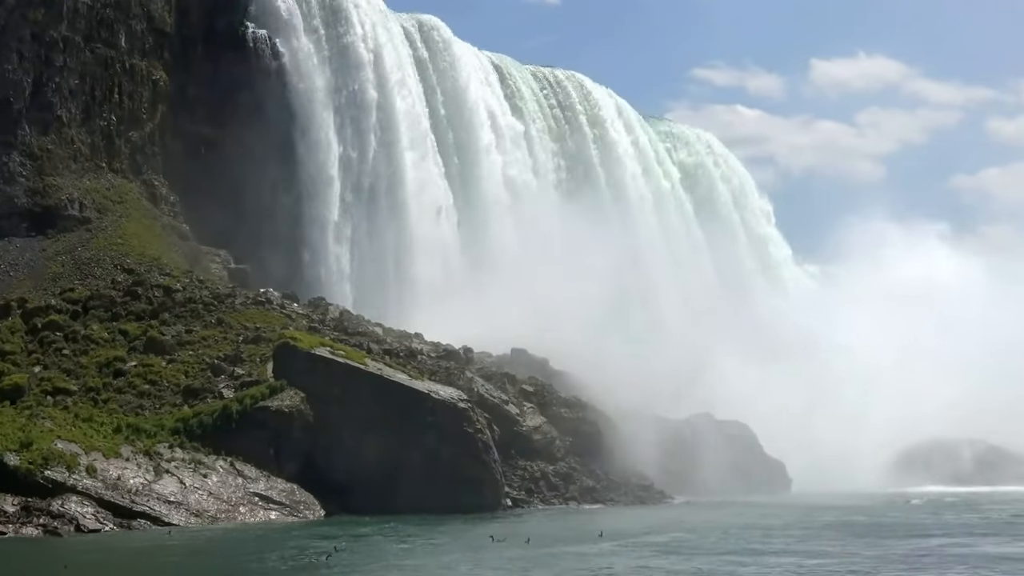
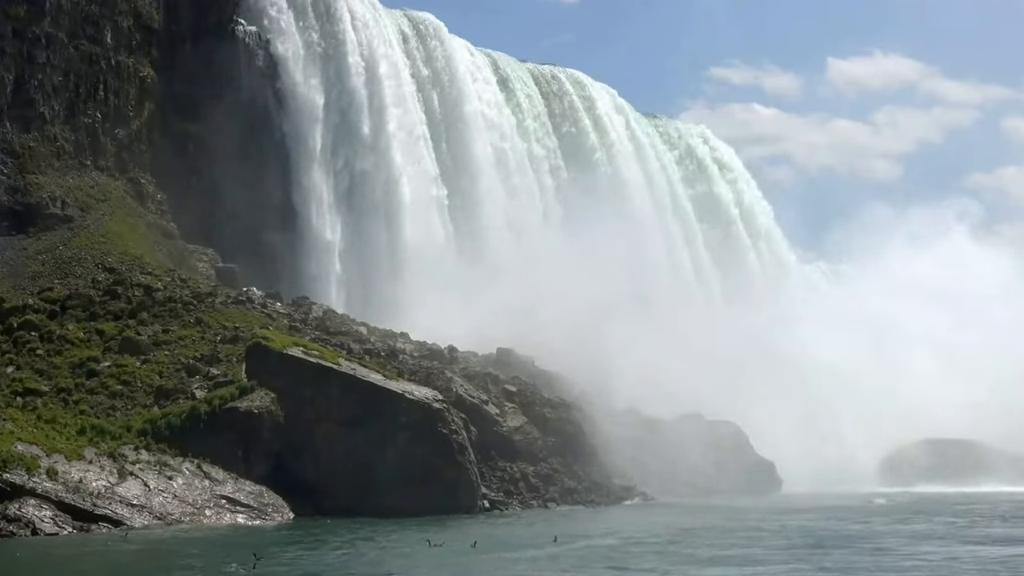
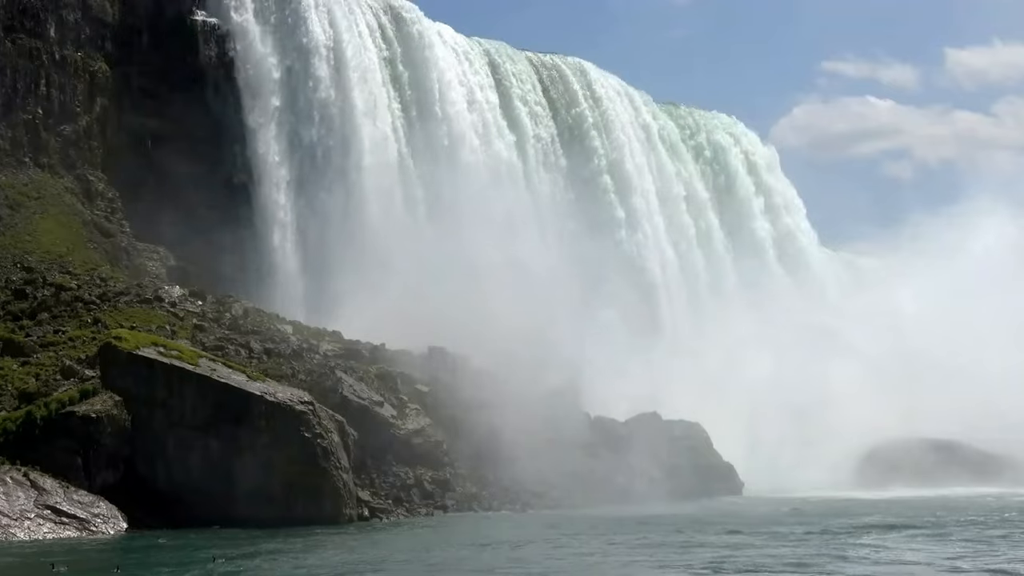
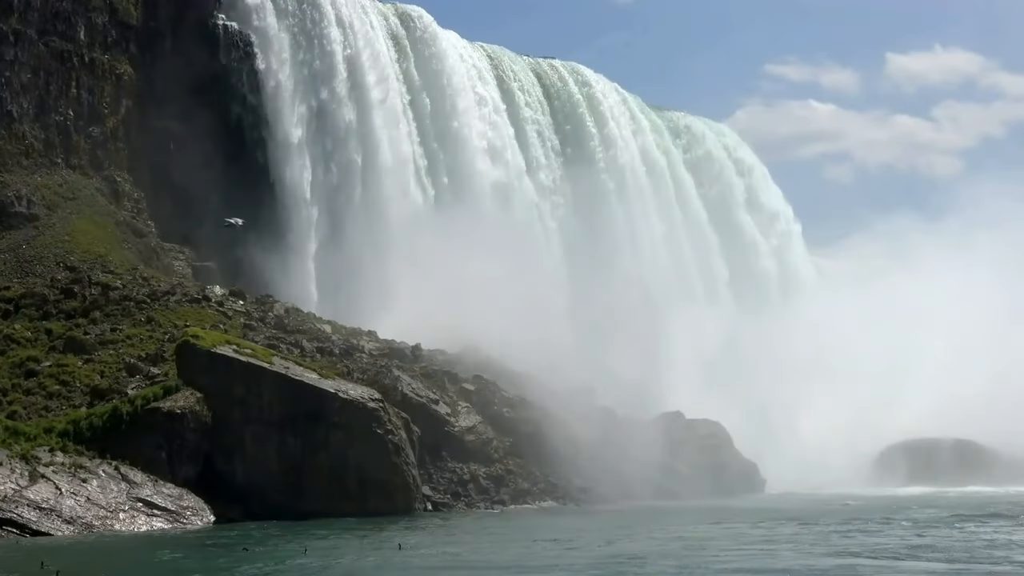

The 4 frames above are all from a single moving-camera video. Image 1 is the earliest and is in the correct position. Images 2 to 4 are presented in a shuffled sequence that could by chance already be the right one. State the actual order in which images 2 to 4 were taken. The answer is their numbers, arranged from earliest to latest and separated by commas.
2, 4, 3
